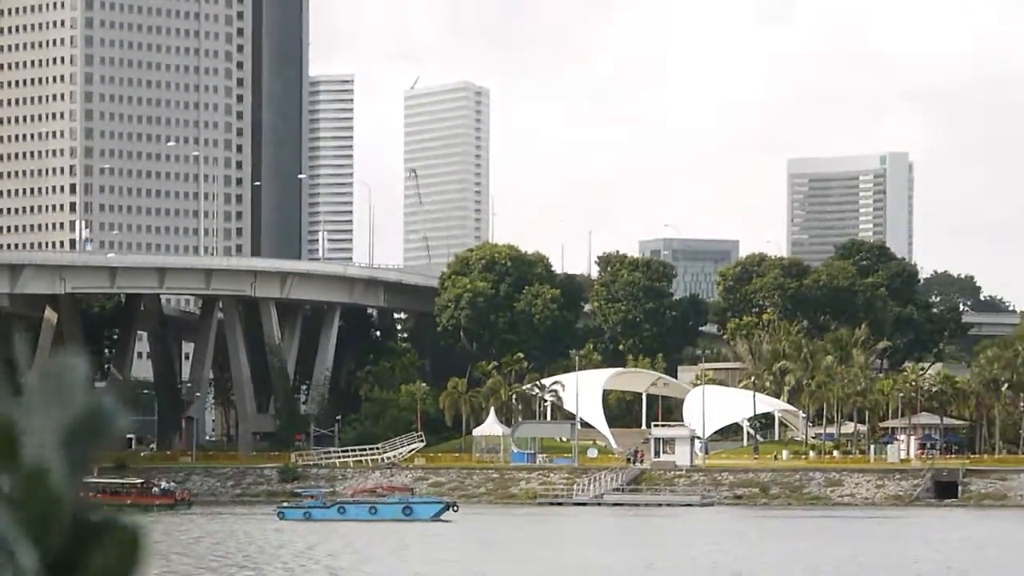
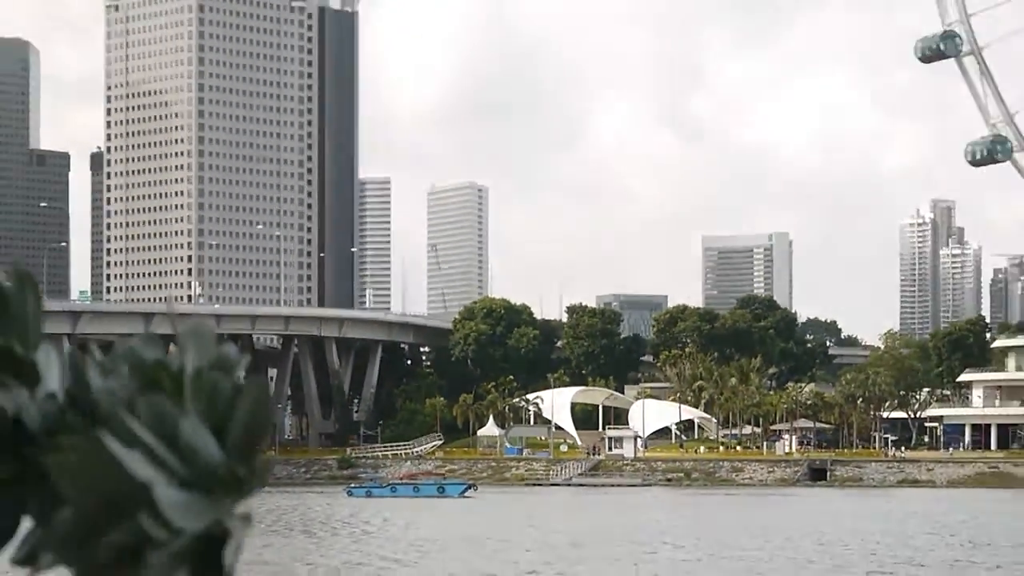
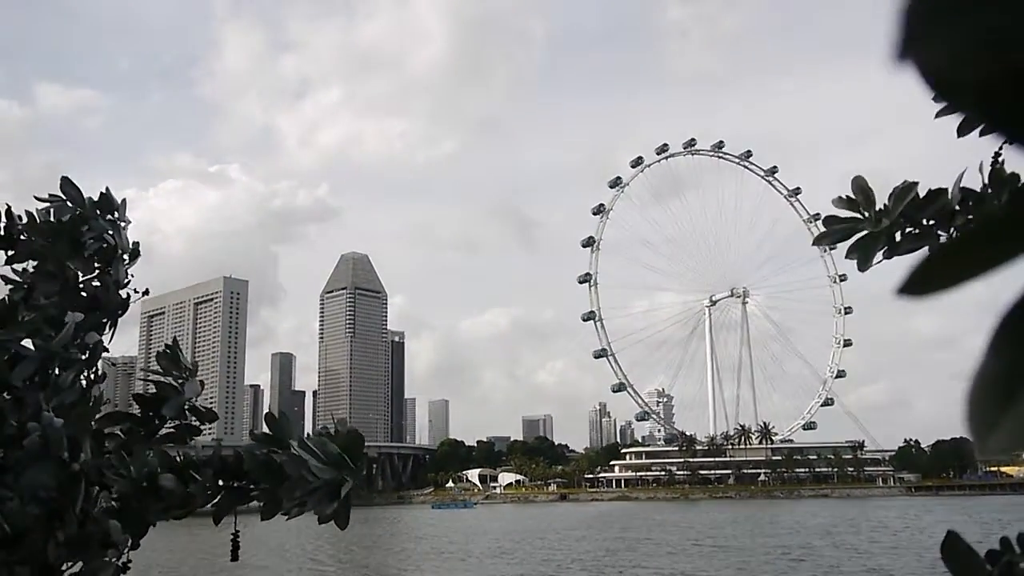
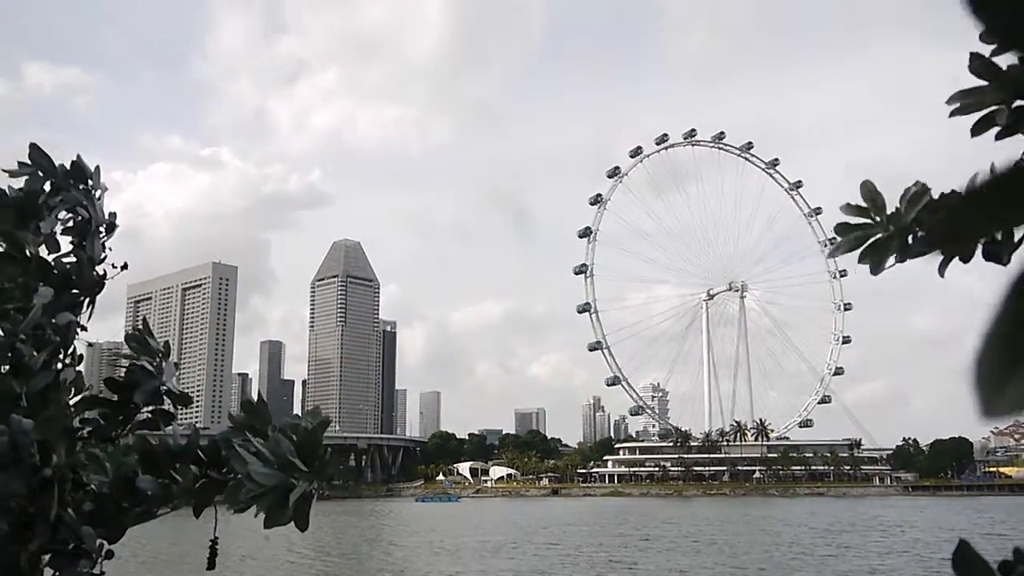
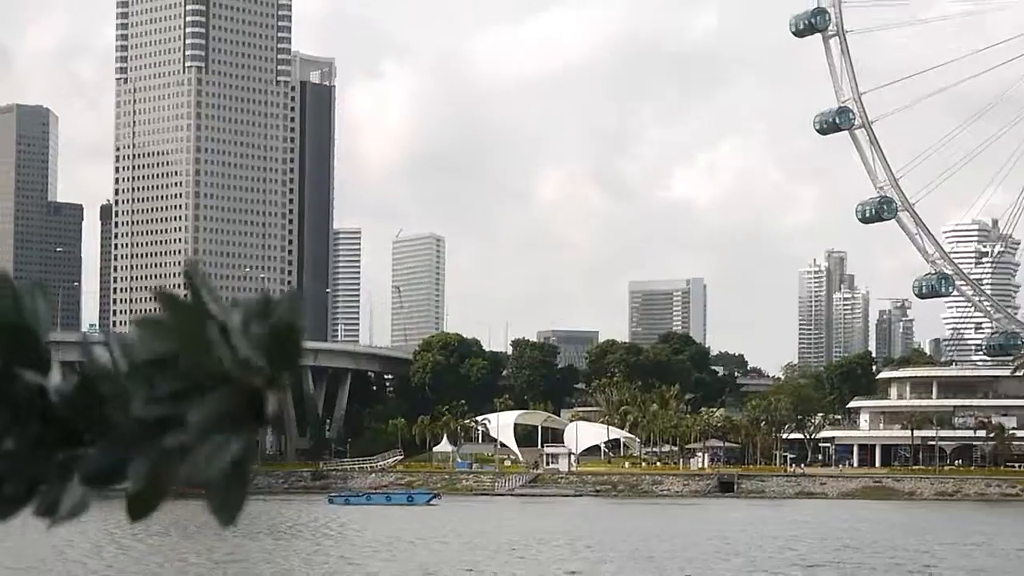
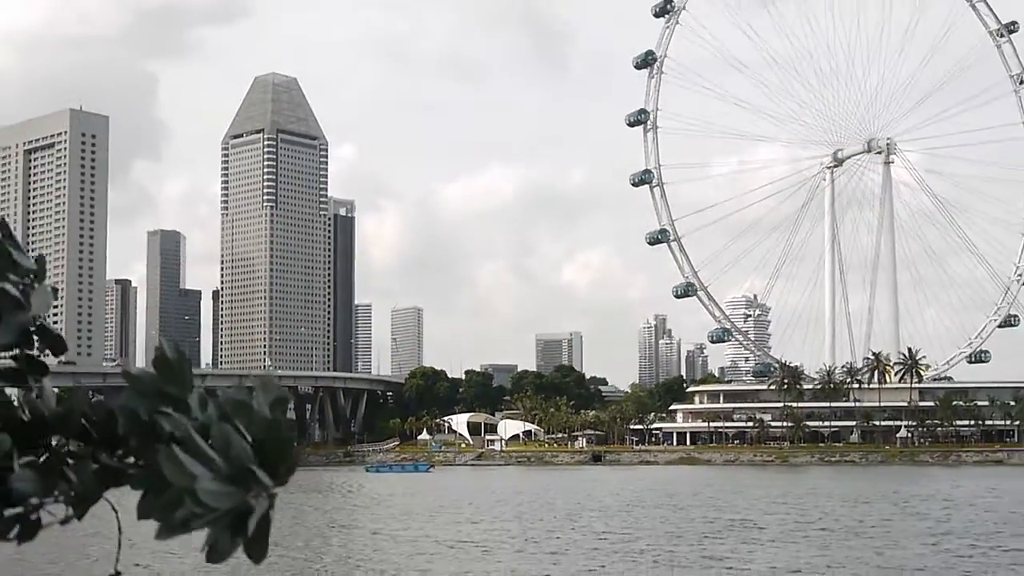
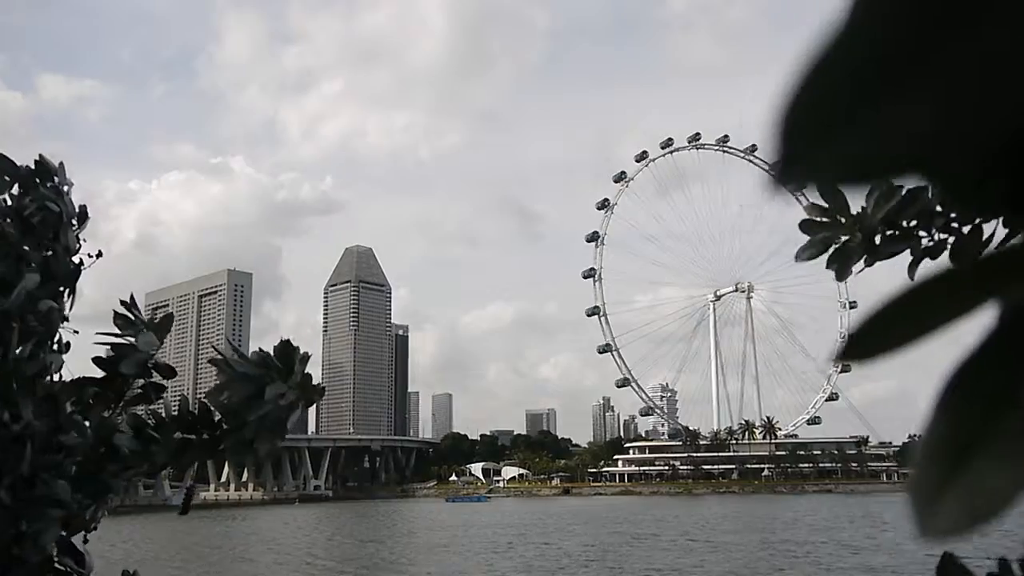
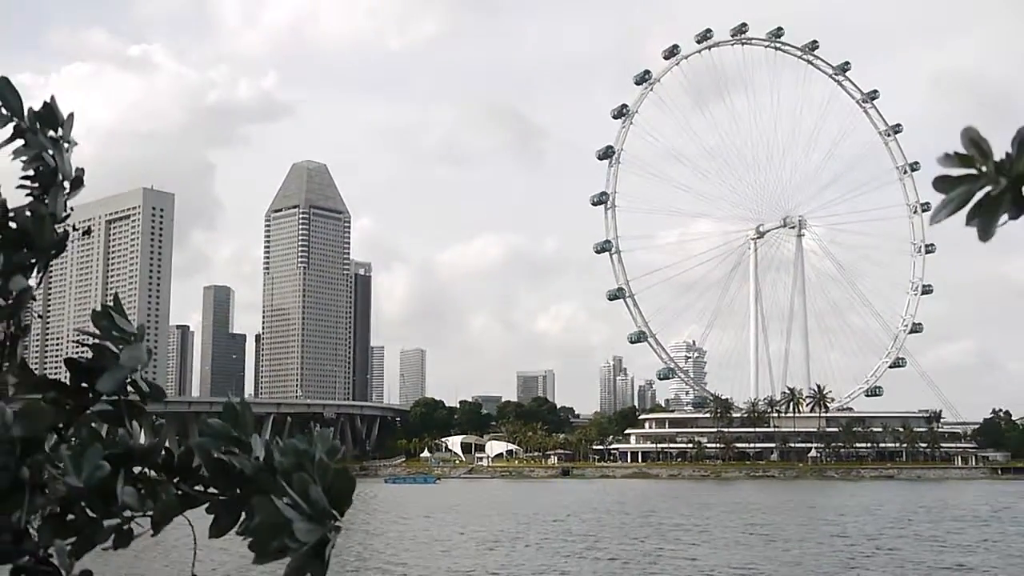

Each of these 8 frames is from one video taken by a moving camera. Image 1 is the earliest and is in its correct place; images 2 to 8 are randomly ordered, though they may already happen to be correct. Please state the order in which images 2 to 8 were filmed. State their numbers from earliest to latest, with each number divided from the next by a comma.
2, 5, 6, 8, 4, 3, 7
